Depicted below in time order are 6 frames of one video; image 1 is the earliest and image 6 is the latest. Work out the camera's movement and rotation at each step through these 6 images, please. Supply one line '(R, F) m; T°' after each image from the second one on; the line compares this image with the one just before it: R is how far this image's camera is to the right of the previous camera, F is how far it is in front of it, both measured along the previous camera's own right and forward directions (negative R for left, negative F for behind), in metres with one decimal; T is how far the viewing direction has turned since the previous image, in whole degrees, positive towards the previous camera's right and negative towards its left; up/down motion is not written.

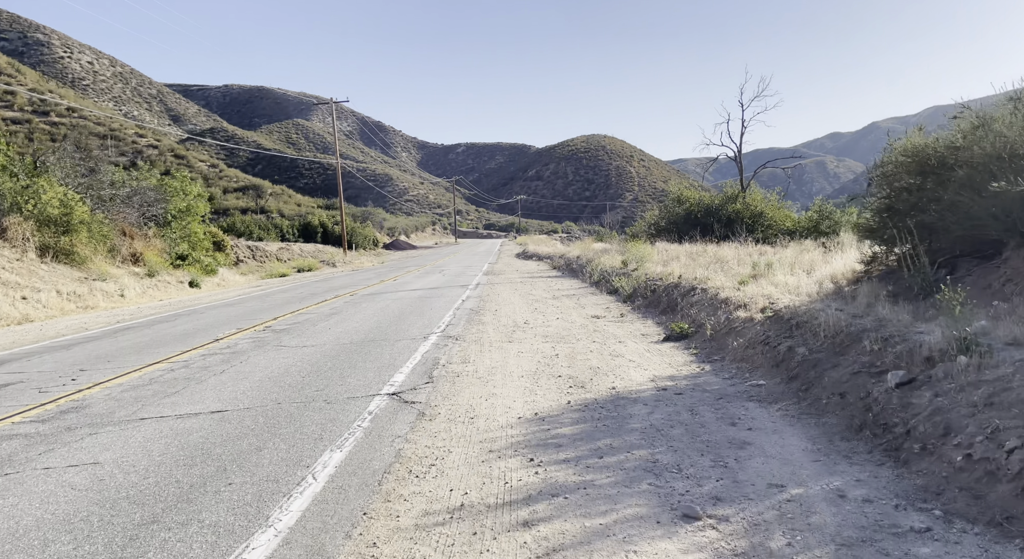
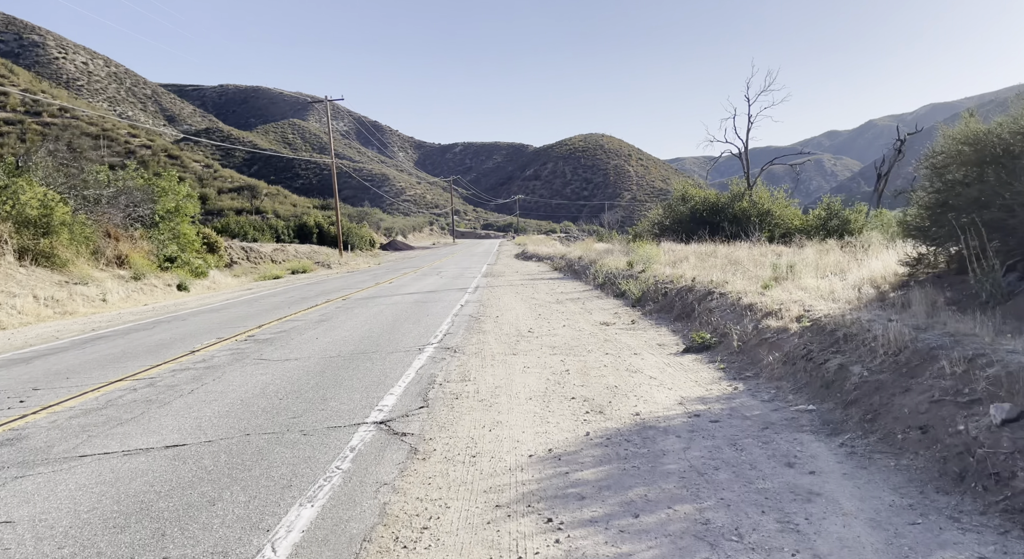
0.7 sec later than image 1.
(-0.1, +0.9) m; 0°
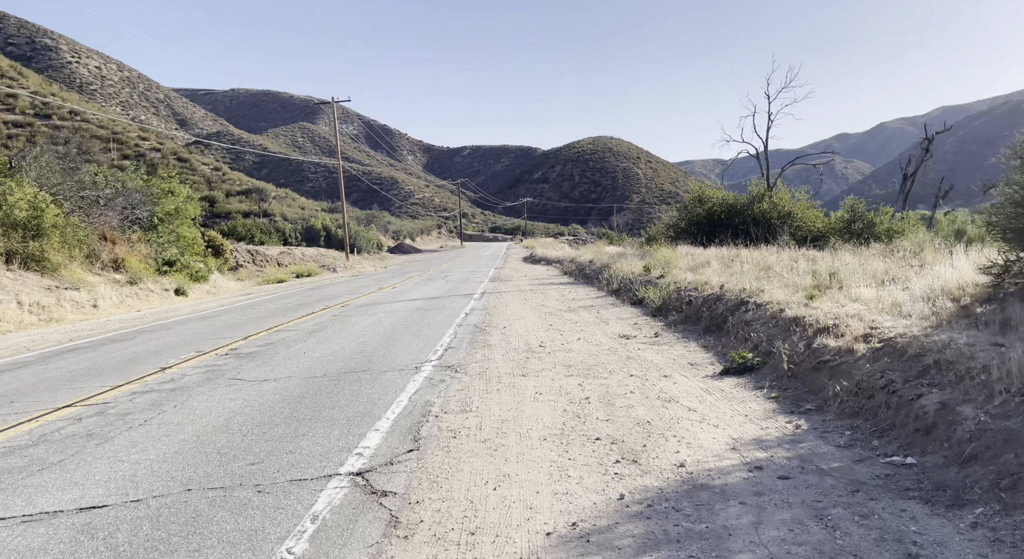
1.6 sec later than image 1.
(0.0, +1.1) m; -1°
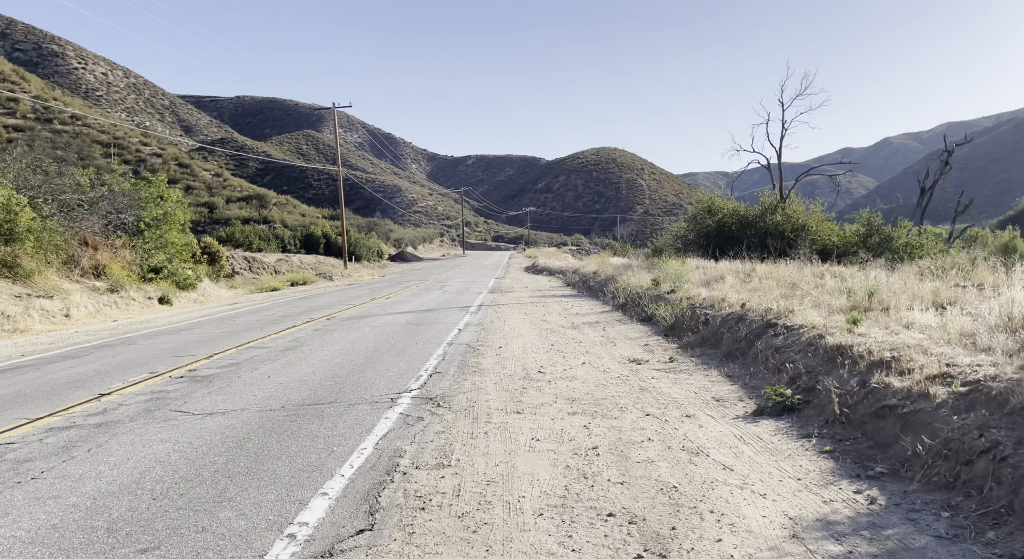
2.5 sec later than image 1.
(+0.1, +1.2) m; 0°
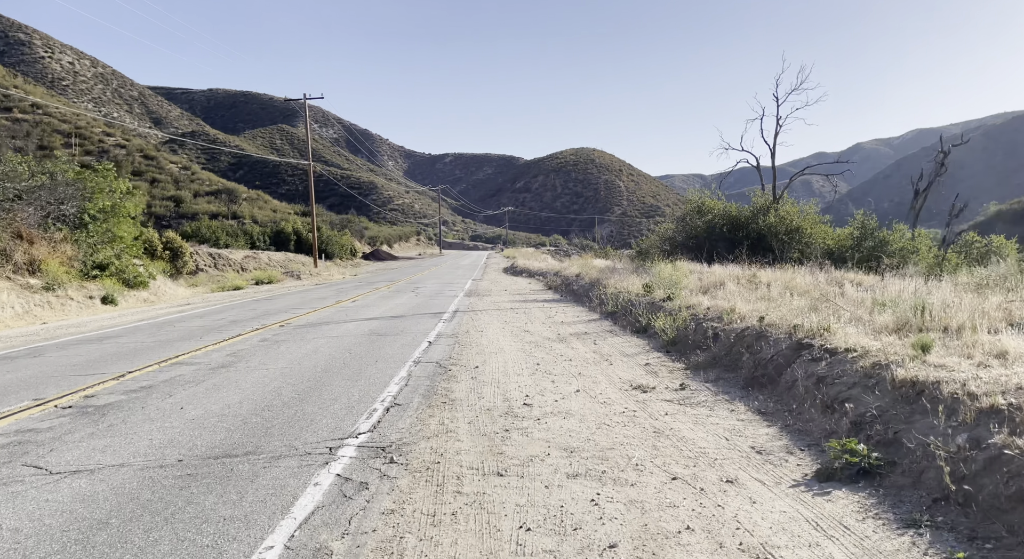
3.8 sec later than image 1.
(0.0, +1.6) m; +2°
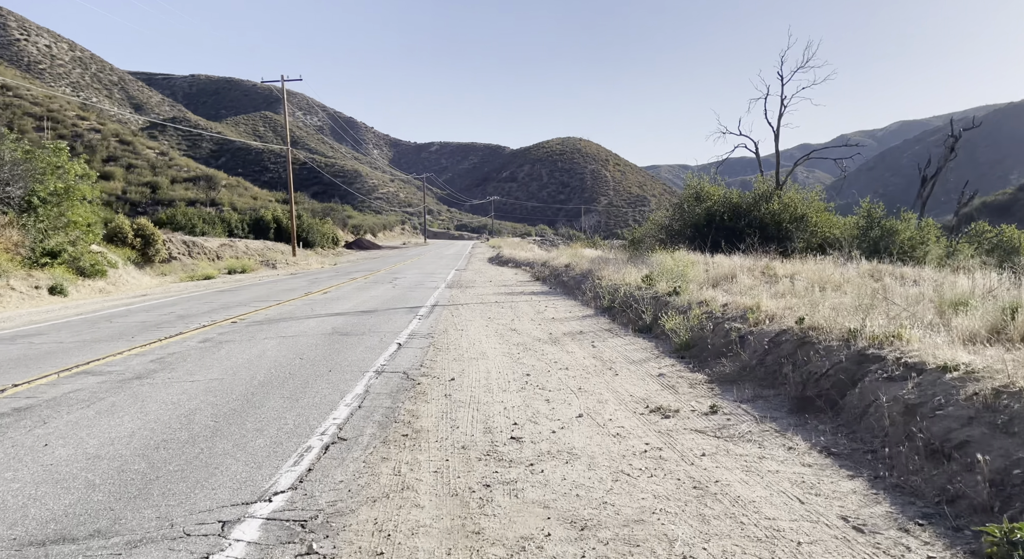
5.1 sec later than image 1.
(0.0, +1.7) m; +1°
